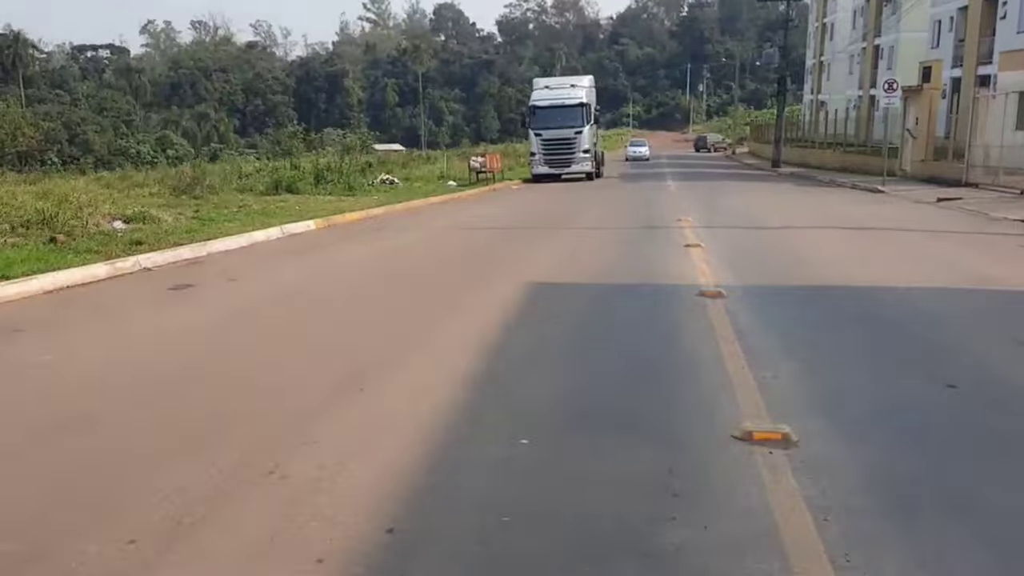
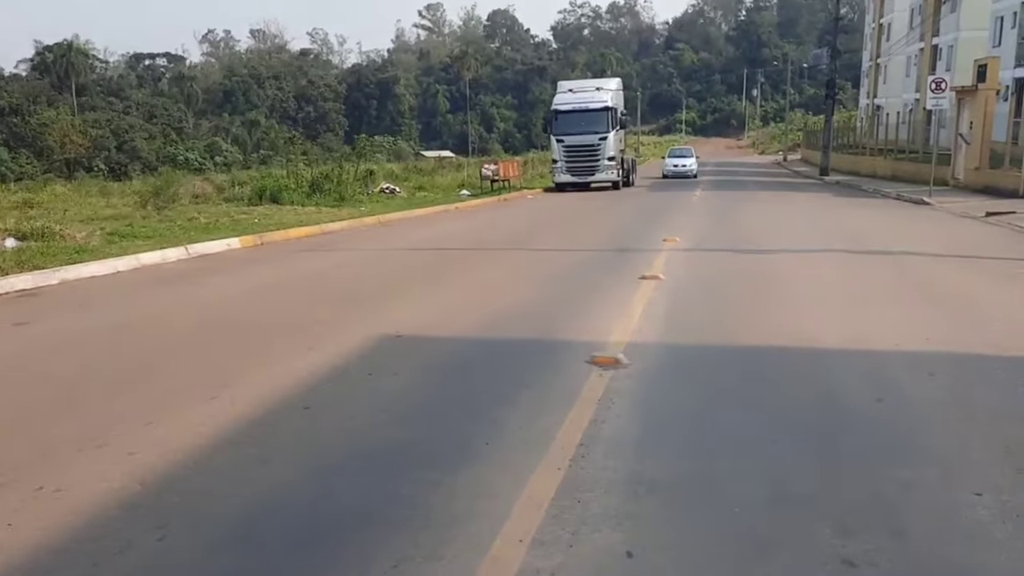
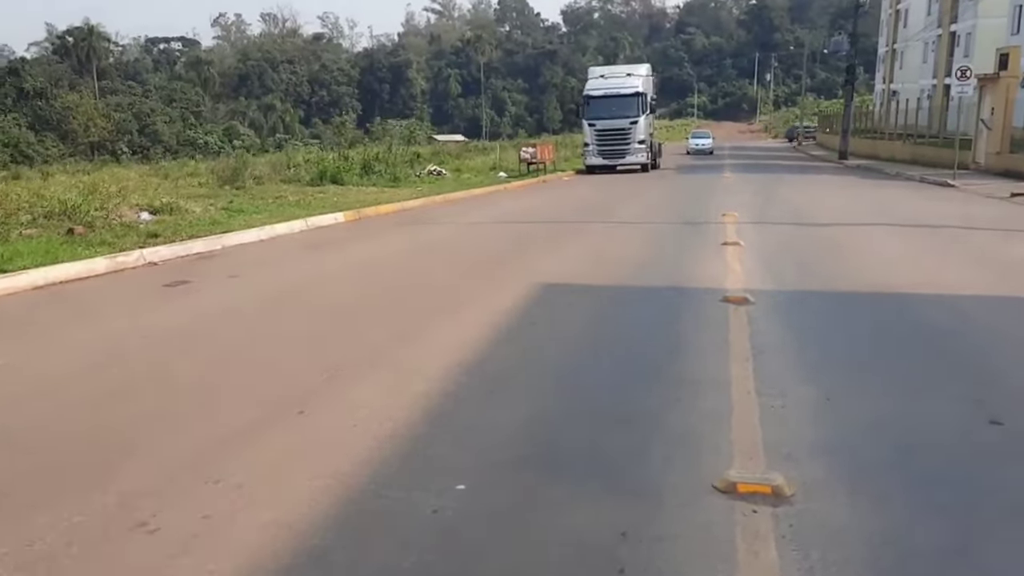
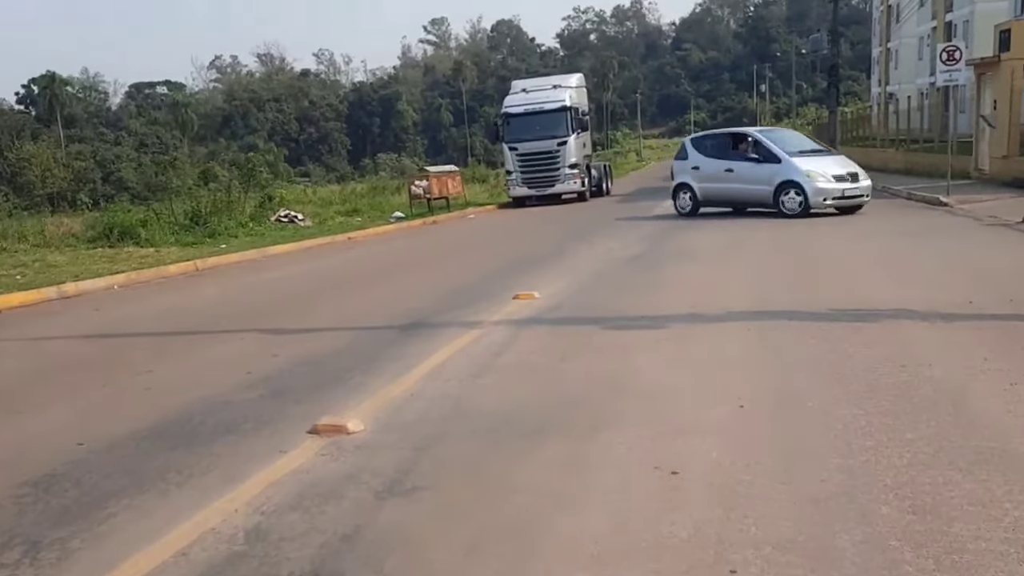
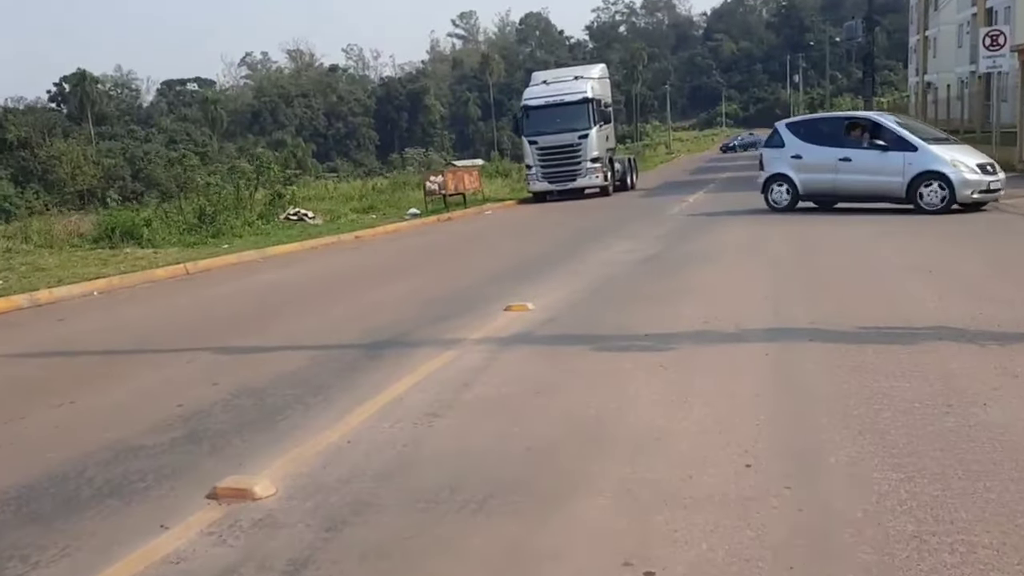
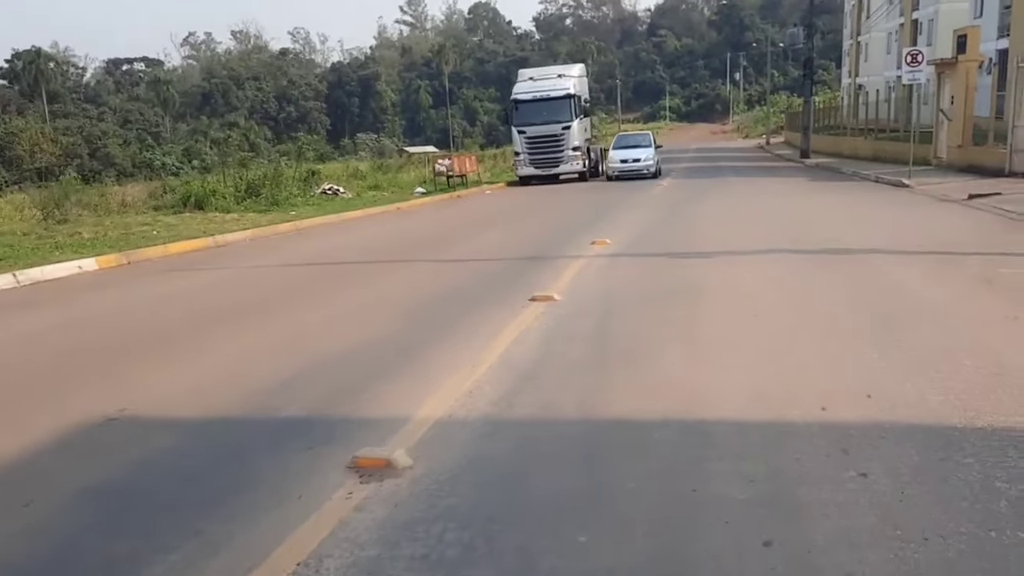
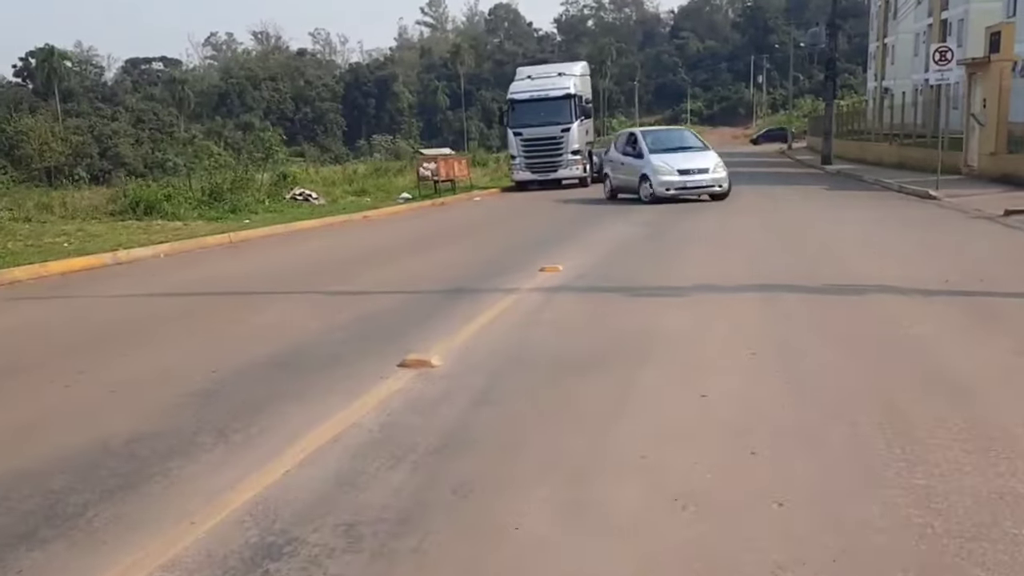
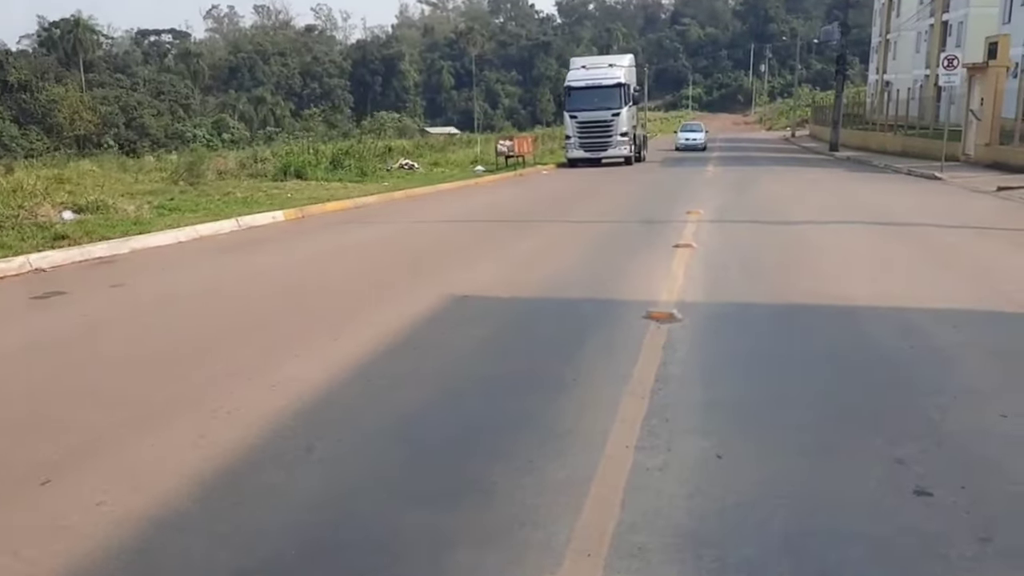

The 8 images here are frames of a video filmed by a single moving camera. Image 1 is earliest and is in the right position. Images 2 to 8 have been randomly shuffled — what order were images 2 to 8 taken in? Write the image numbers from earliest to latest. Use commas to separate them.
3, 8, 2, 6, 7, 4, 5
